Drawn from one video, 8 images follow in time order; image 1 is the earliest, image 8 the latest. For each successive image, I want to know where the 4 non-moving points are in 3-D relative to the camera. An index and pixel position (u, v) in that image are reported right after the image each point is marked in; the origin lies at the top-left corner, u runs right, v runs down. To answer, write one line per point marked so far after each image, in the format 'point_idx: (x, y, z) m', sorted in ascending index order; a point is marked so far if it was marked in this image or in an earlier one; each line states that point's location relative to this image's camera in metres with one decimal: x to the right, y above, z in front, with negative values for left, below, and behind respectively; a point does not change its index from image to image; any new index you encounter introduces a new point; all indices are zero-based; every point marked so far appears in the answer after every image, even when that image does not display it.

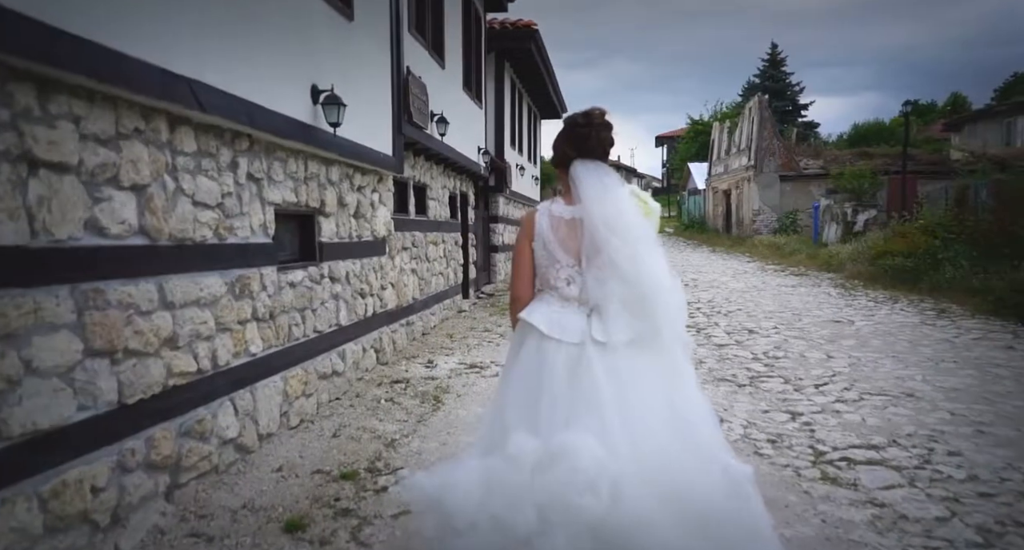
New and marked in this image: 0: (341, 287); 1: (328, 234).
0: (-1.4, -0.1, +5.0) m
1: (-1.5, +0.3, +4.8) m
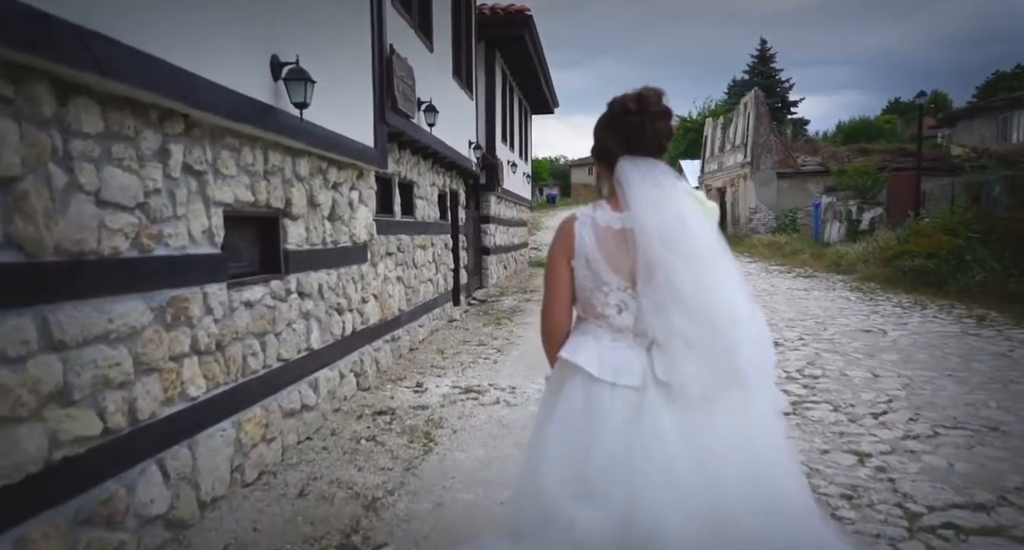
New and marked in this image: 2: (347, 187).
0: (-1.4, -0.2, +4.2) m
1: (-1.4, +0.2, +4.0) m
2: (-1.3, +0.7, +4.9) m
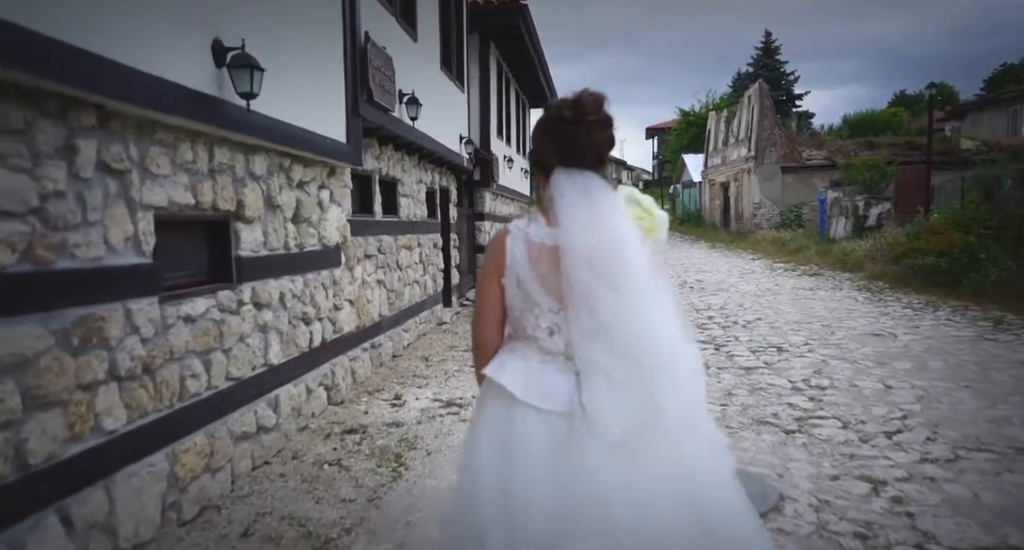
0: (-1.5, -0.3, +3.8) m
1: (-1.6, +0.2, +3.6) m
2: (-1.5, +0.7, +4.5) m
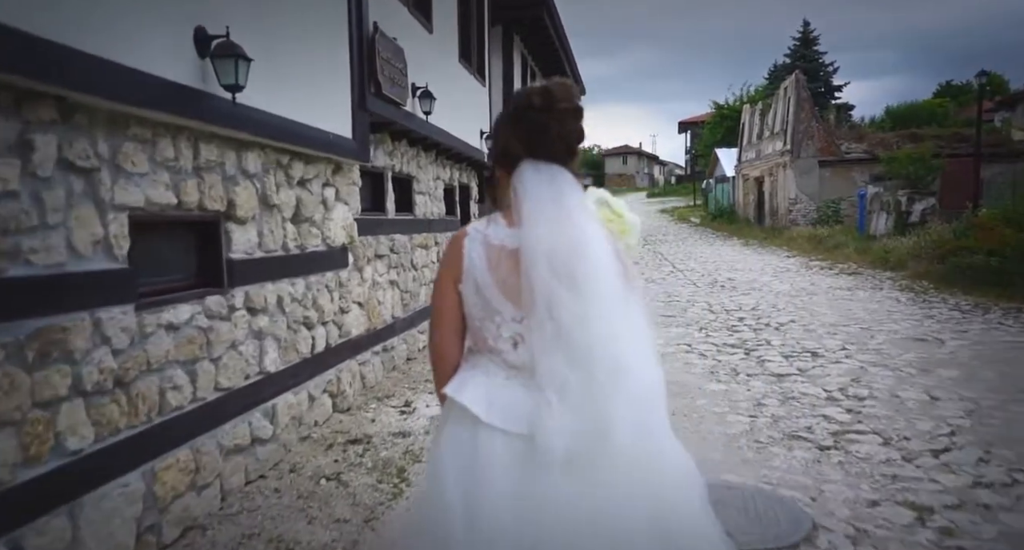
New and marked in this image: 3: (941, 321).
0: (-1.5, -0.3, +3.6) m
1: (-1.5, +0.2, +3.4) m
2: (-1.4, +0.6, +4.3) m
3: (+5.4, -0.6, +7.7) m
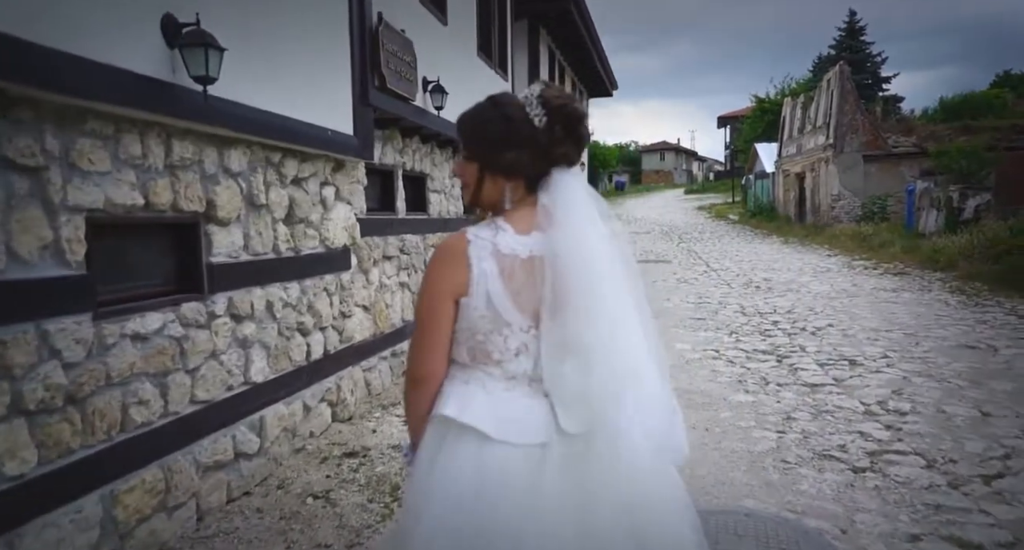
0: (-1.5, -0.3, +3.4) m
1: (-1.5, +0.1, +3.2) m
2: (-1.3, +0.6, +4.1) m
3: (+5.7, -0.6, +7.1) m
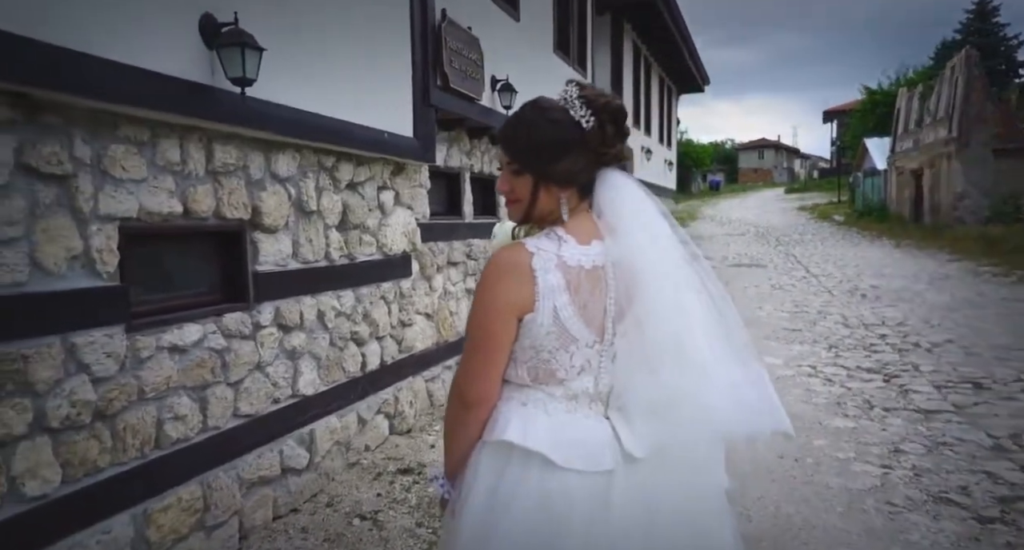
0: (-1.1, -0.3, +3.3) m
1: (-1.2, +0.1, +3.1) m
2: (-0.9, +0.6, +4.0) m
3: (+6.4, -0.7, +5.9) m
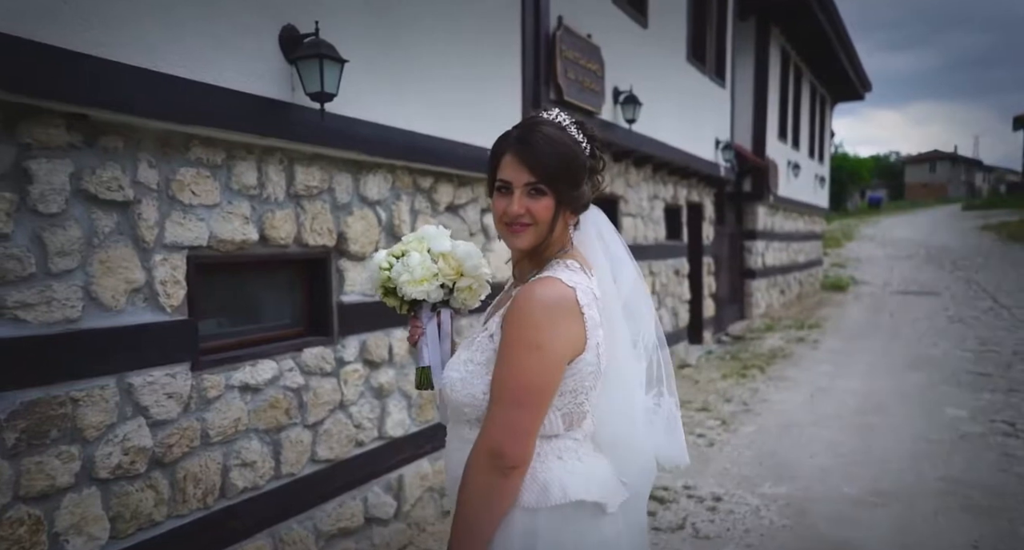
0: (-0.6, -0.5, +3.0) m
1: (-0.7, -0.1, +2.9) m
2: (-0.2, +0.4, +3.6) m
3: (+7.3, -1.1, +3.9) m
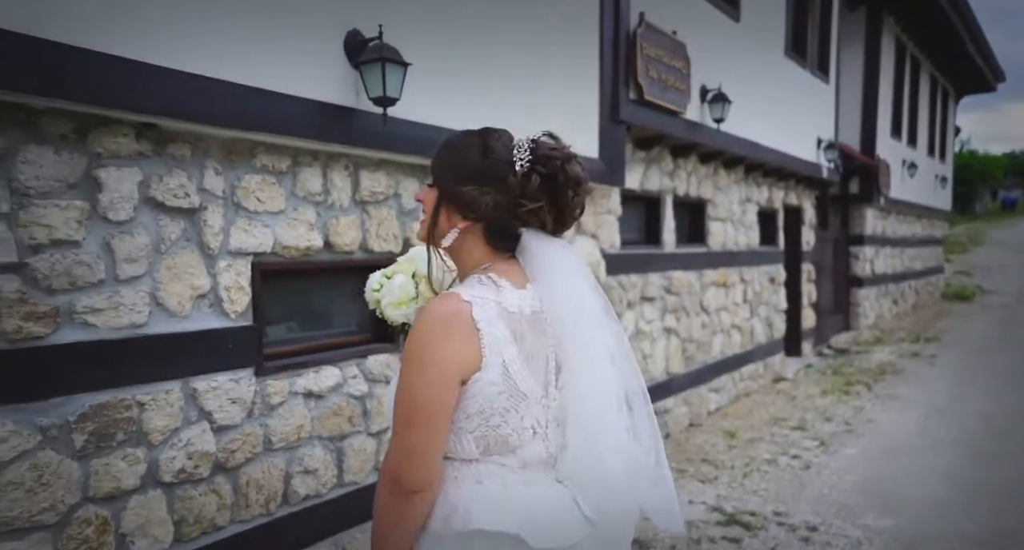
0: (-0.3, -0.5, +2.9) m
1: (-0.4, -0.1, +2.8) m
2: (+0.2, +0.4, +3.5) m
3: (+7.7, -1.2, +2.7) m
